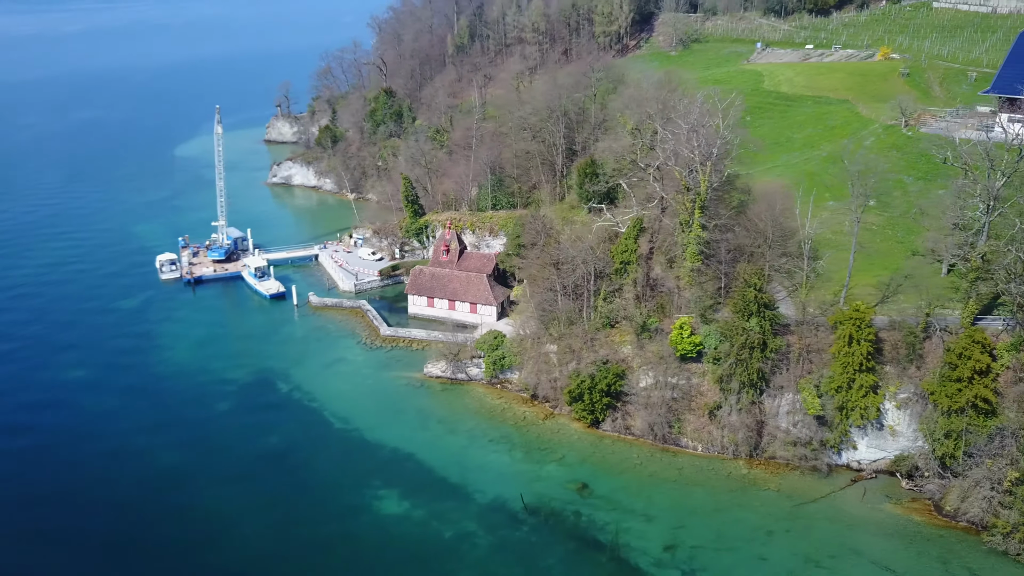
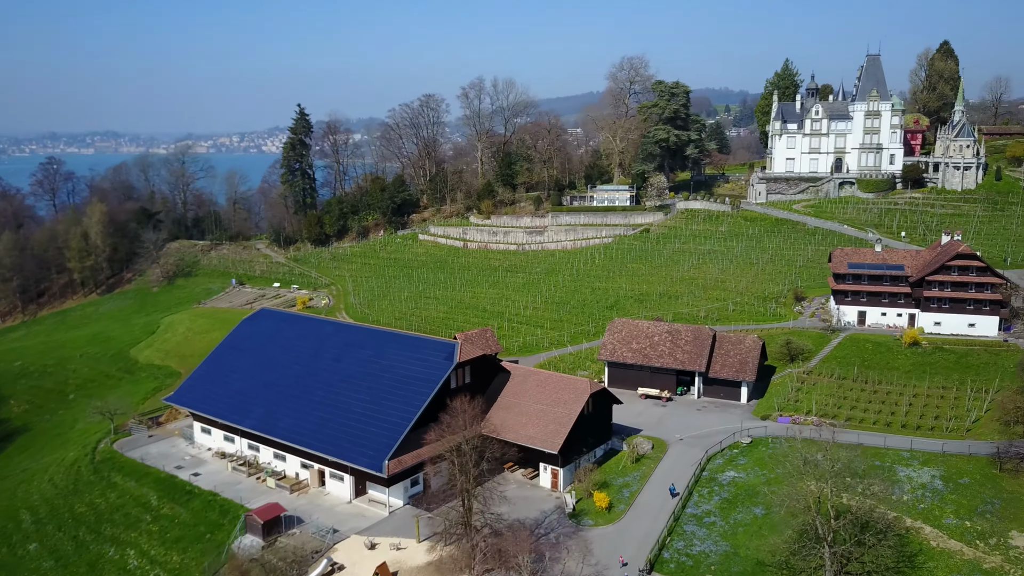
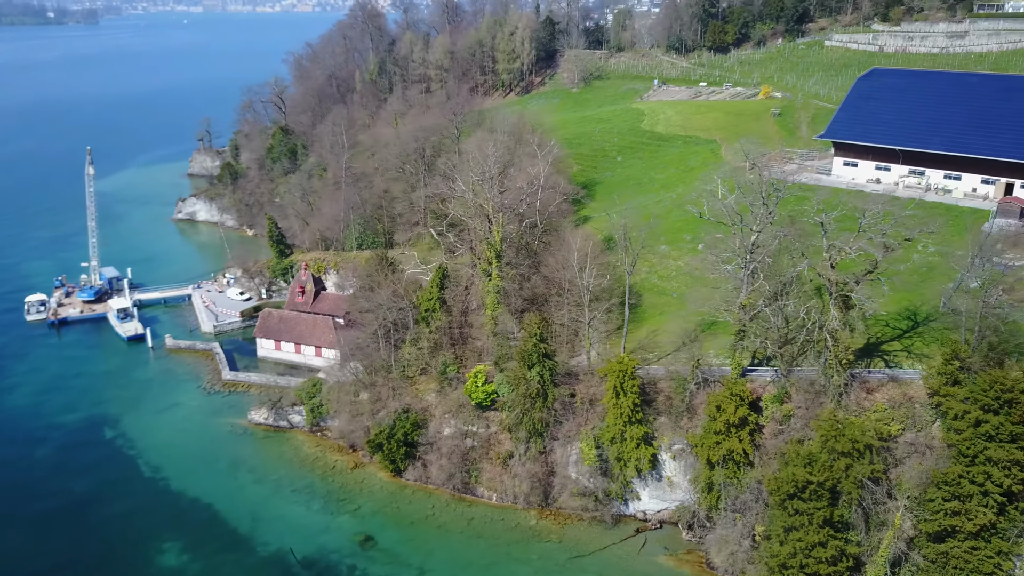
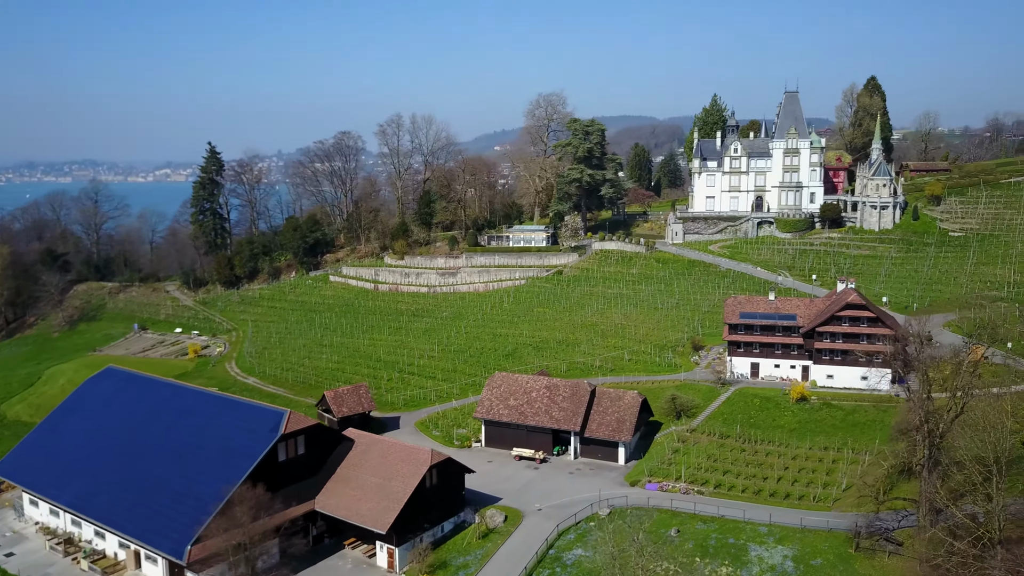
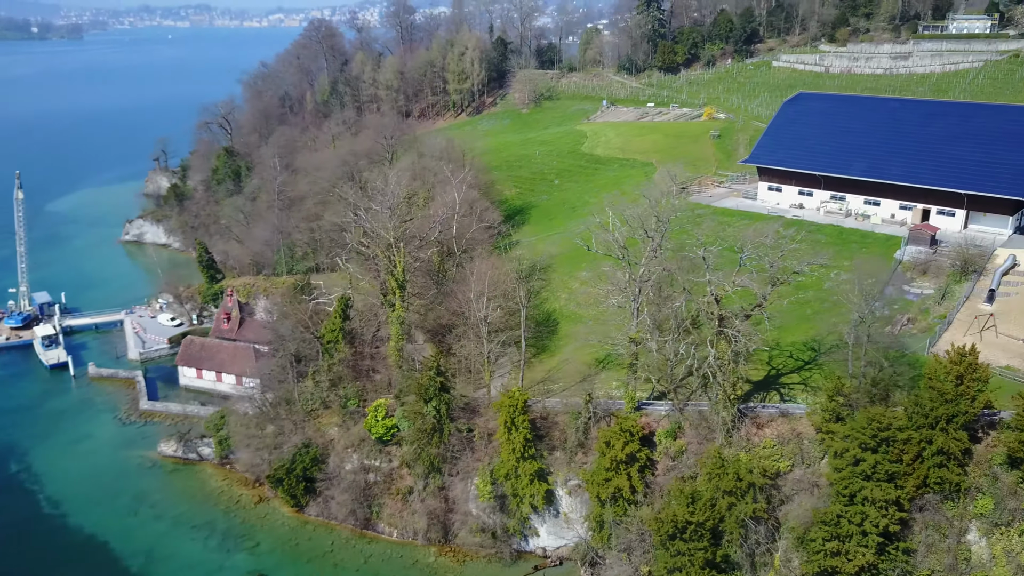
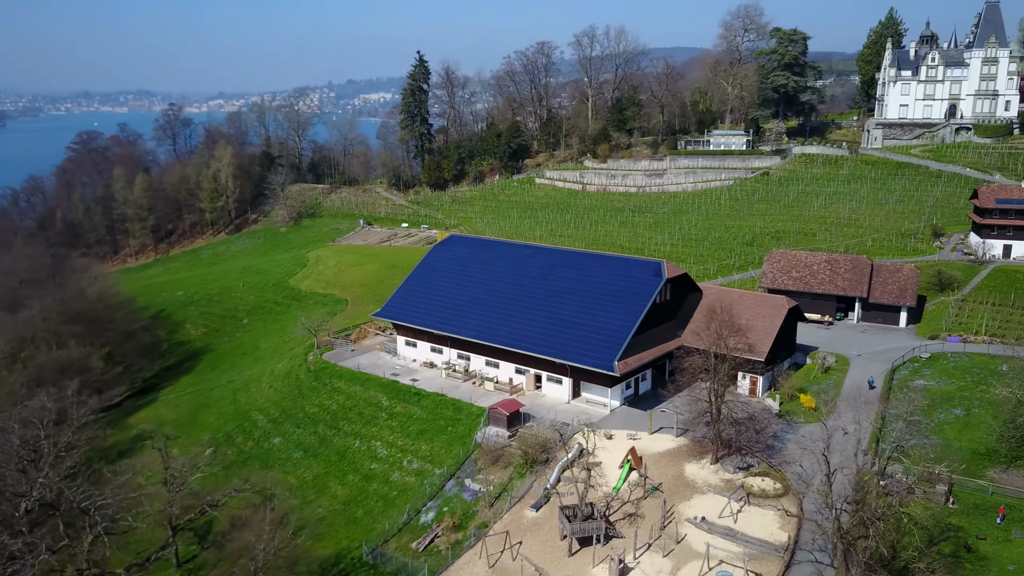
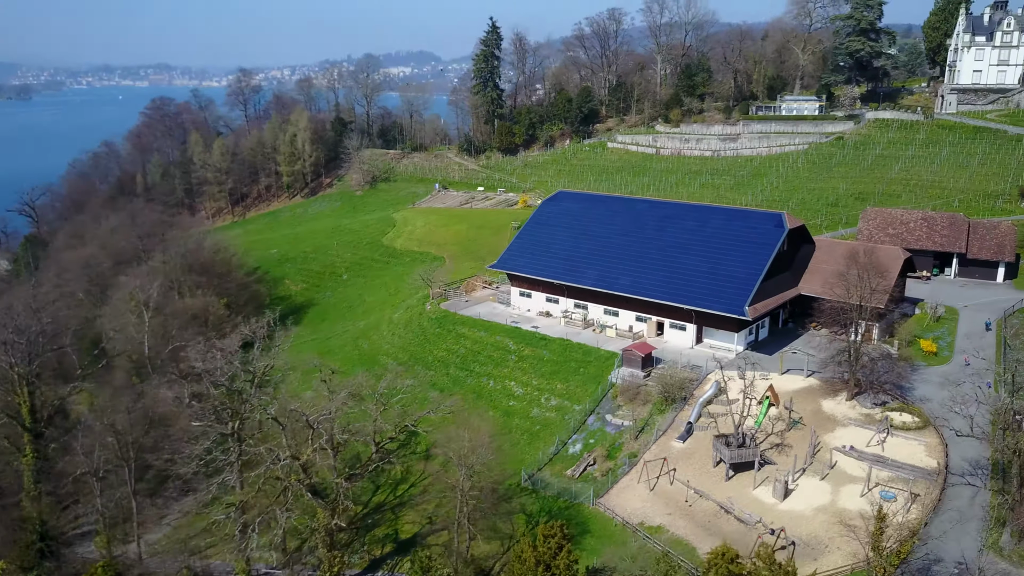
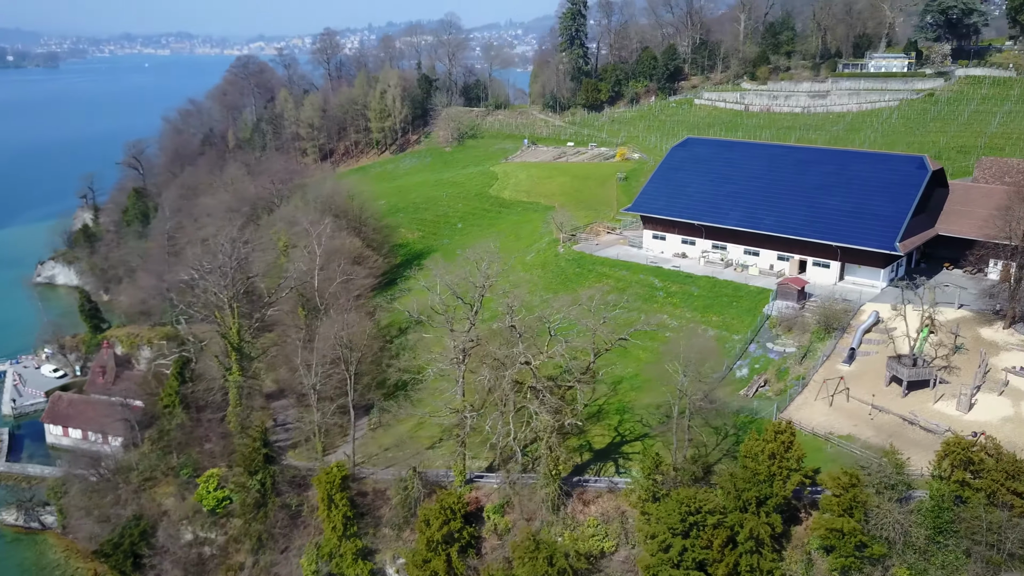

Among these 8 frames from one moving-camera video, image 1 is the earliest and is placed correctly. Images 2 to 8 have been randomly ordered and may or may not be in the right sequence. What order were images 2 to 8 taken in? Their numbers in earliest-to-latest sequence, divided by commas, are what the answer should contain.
3, 5, 8, 7, 6, 2, 4
